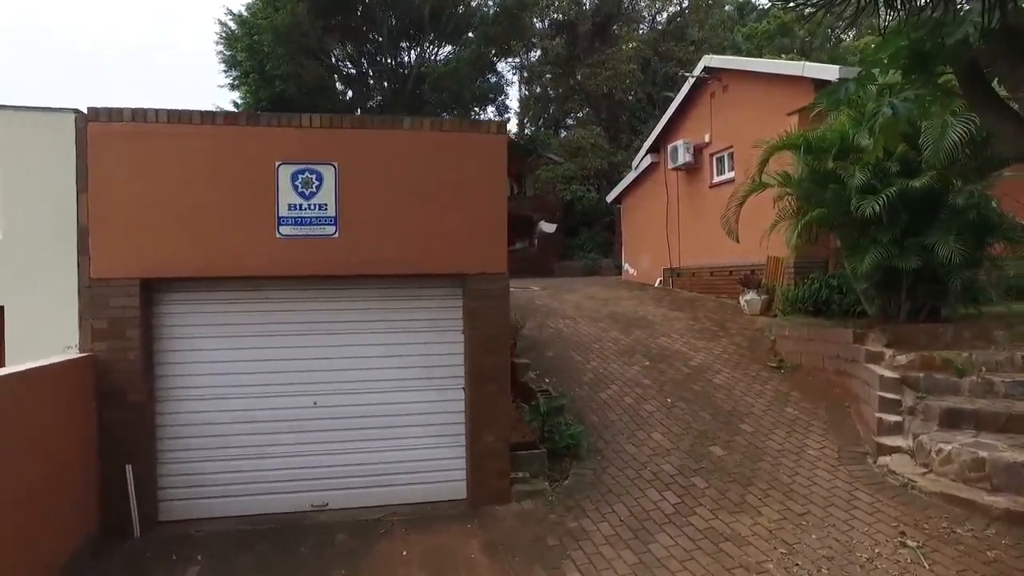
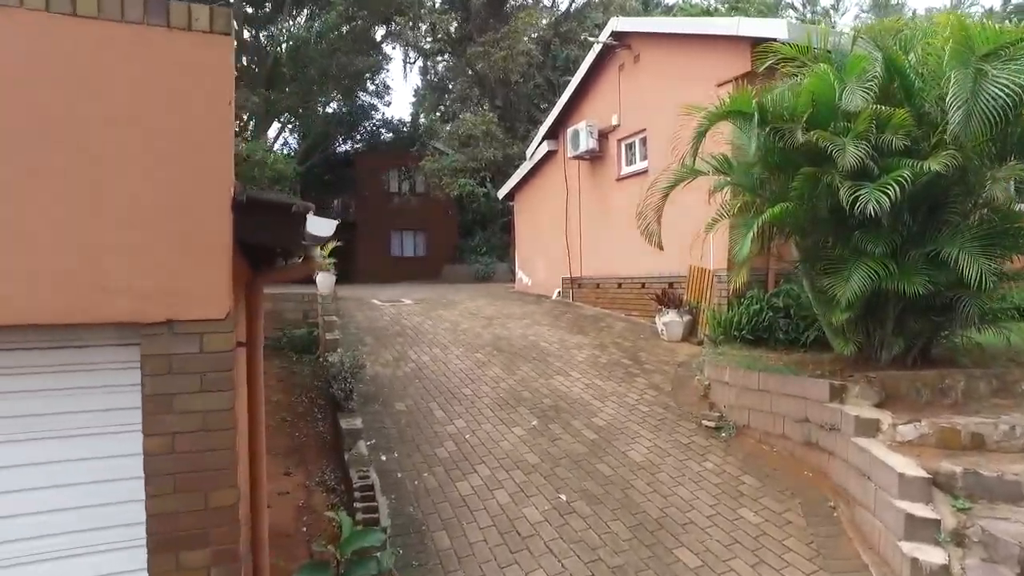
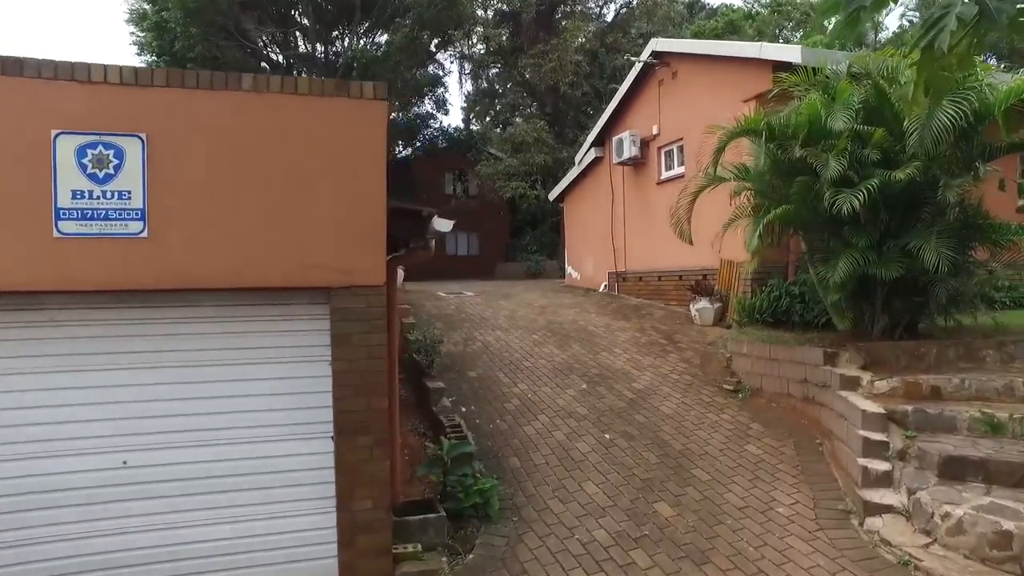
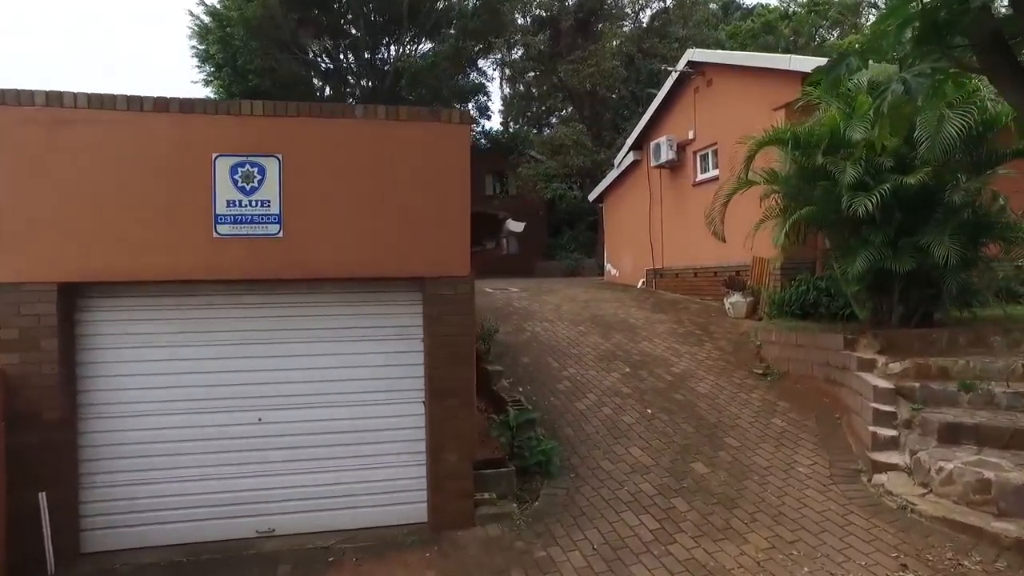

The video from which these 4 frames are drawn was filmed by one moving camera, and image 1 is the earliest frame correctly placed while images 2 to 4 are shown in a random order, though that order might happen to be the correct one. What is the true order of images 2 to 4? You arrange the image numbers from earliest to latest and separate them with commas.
4, 3, 2
